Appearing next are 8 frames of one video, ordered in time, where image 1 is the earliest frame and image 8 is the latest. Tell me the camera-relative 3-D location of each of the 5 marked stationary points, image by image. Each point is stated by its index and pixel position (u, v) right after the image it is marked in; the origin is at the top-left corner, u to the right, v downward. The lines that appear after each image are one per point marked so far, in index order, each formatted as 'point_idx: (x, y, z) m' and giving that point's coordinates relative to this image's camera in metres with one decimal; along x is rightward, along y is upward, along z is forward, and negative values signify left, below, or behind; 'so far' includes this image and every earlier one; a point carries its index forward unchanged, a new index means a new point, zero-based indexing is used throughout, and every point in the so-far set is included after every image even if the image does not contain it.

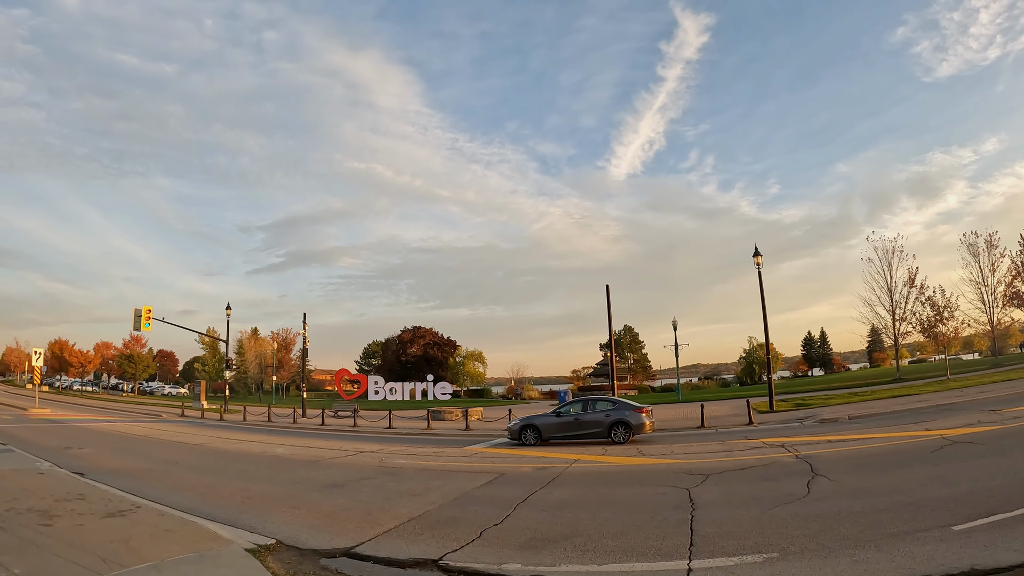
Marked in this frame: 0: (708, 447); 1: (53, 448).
0: (+6.2, -5.0, +18.0) m
1: (-12.3, -4.4, +15.2) m
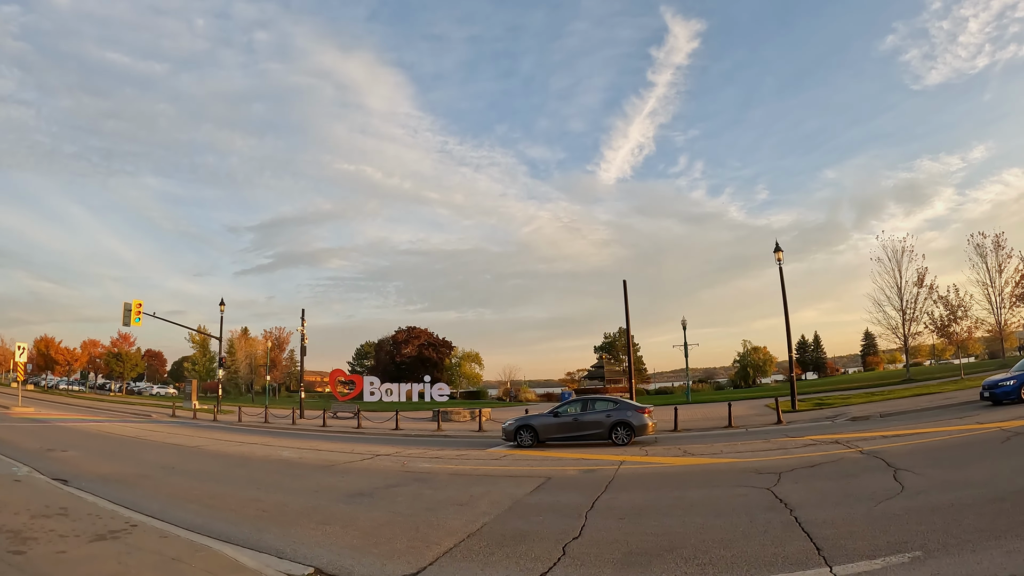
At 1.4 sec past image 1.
0: (+6.9, -4.7, +16.7) m
1: (-11.6, -4.0, +13.5) m
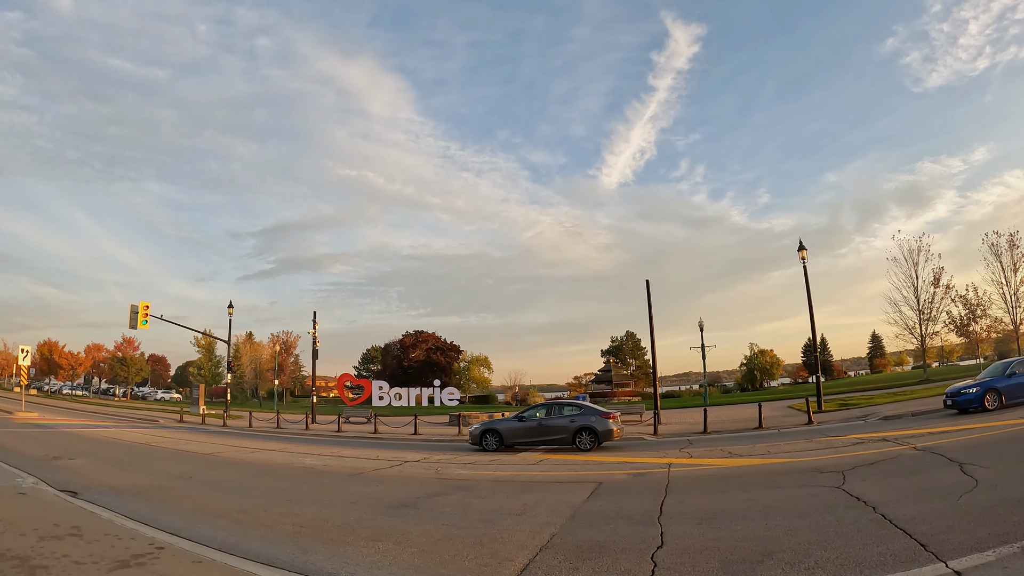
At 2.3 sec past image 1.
0: (+7.7, -4.6, +15.7) m
1: (-10.7, -3.9, +12.6) m
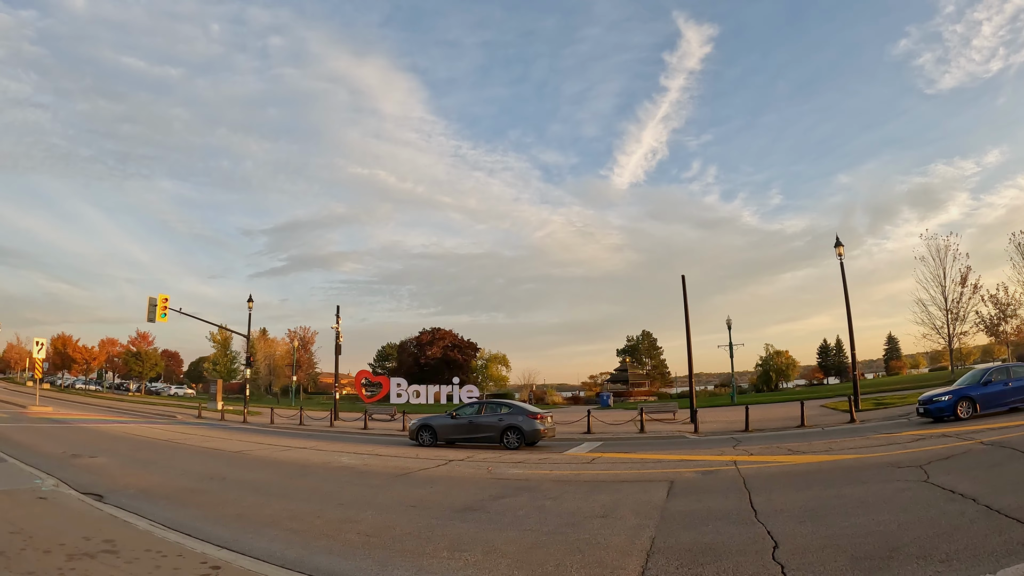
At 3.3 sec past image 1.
0: (+8.9, -4.3, +14.5) m
1: (-9.6, -3.5, +11.7) m
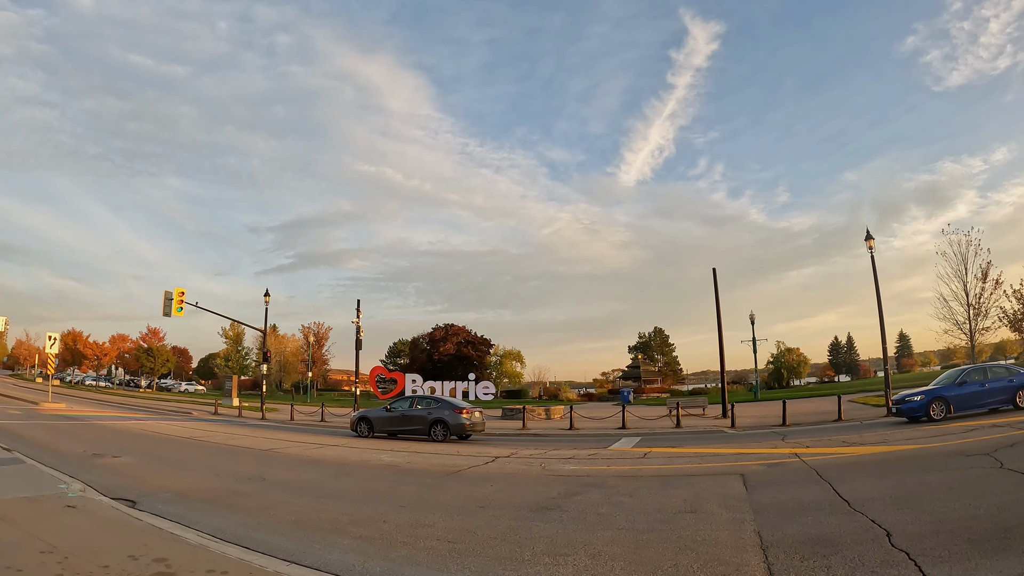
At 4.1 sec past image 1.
0: (+9.9, -4.0, +13.7) m
1: (-8.6, -3.2, +11.0) m
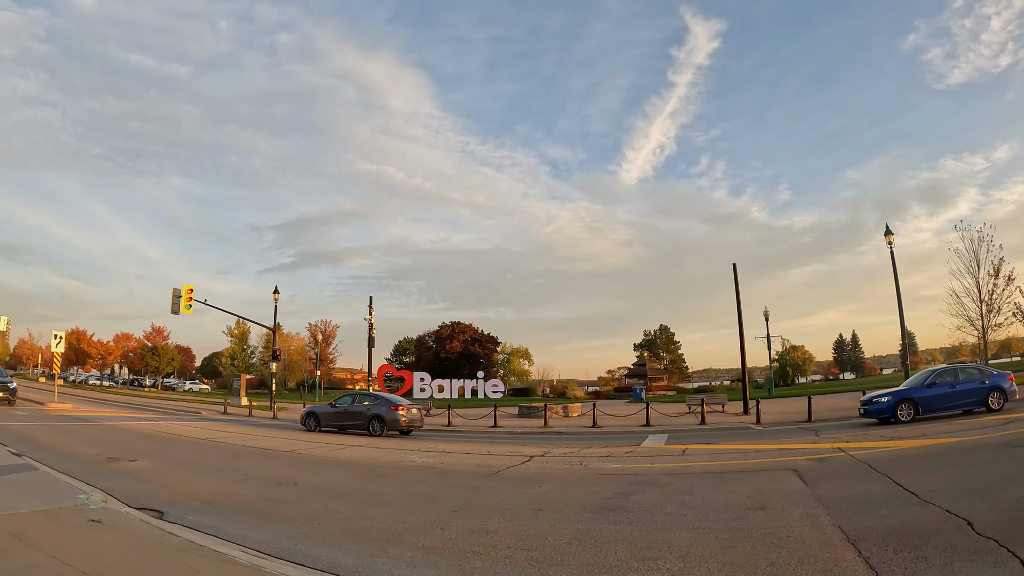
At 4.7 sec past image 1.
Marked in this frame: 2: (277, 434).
0: (+10.6, -3.8, +13.1) m
1: (-7.9, -3.1, +10.5) m
2: (-6.9, -4.2, +16.7) m
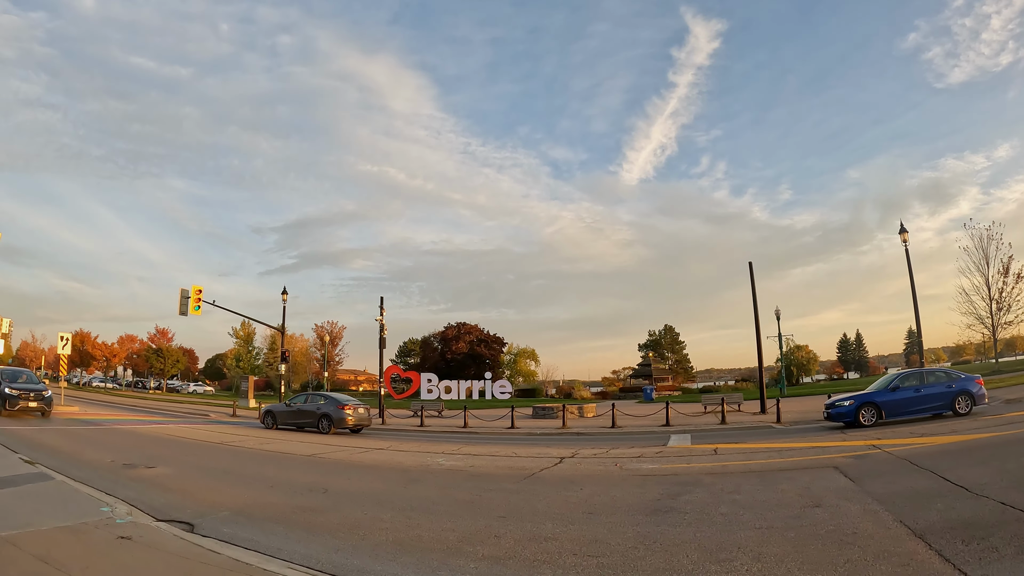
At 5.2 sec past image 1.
0: (+11.2, -3.8, +12.7) m
1: (-7.3, -3.0, +10.1) m
2: (-6.3, -4.2, +16.3) m
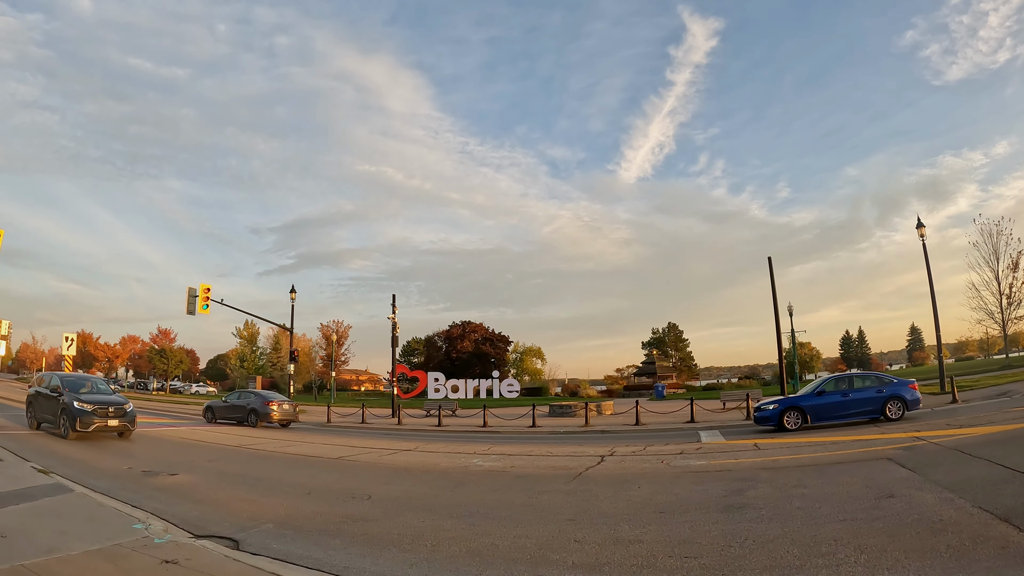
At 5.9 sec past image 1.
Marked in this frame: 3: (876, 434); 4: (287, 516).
0: (+11.9, -3.5, +12.2) m
1: (-6.6, -2.9, +9.6) m
2: (-5.6, -4.1, +15.8) m
3: (+8.6, -3.7, +13.5) m
4: (-2.5, -2.3, +6.2) m
